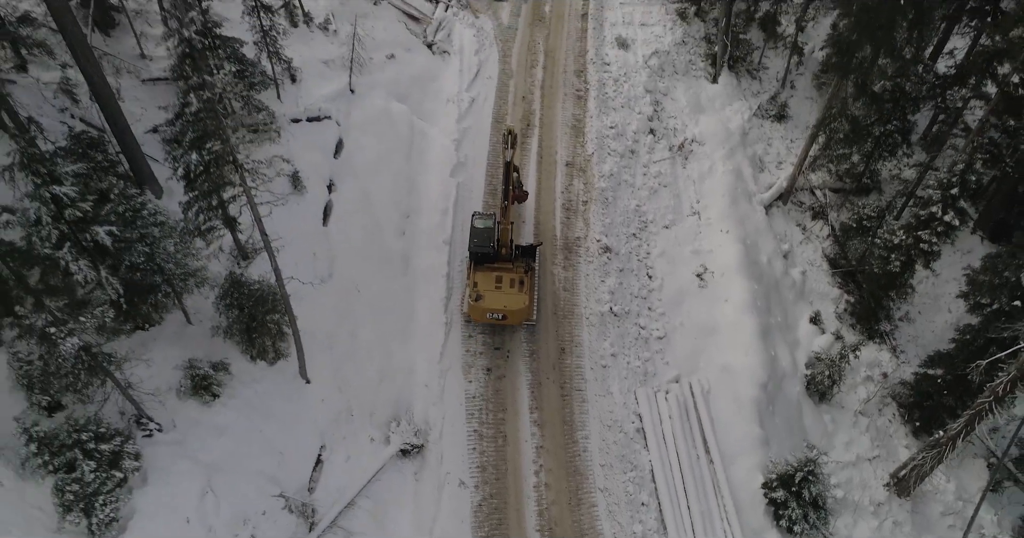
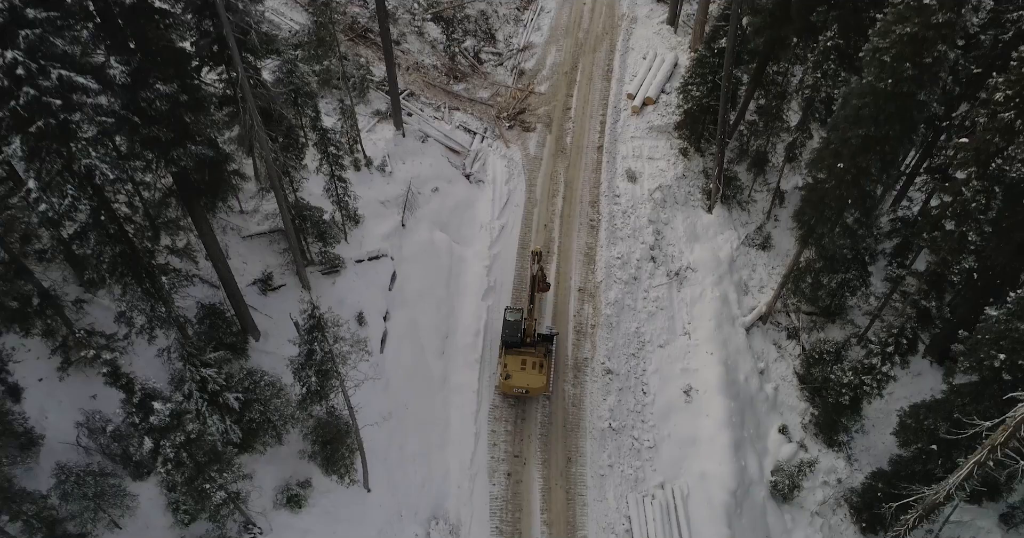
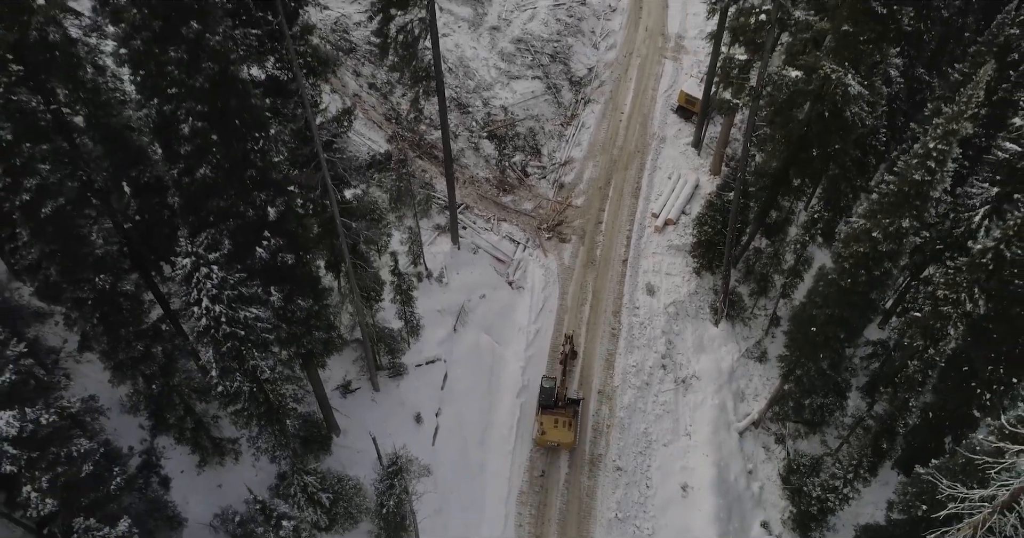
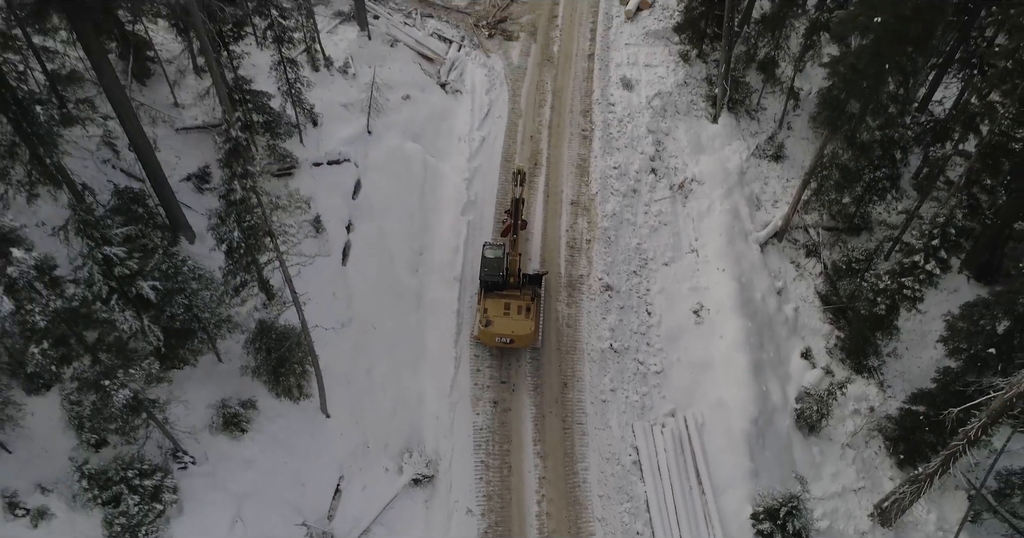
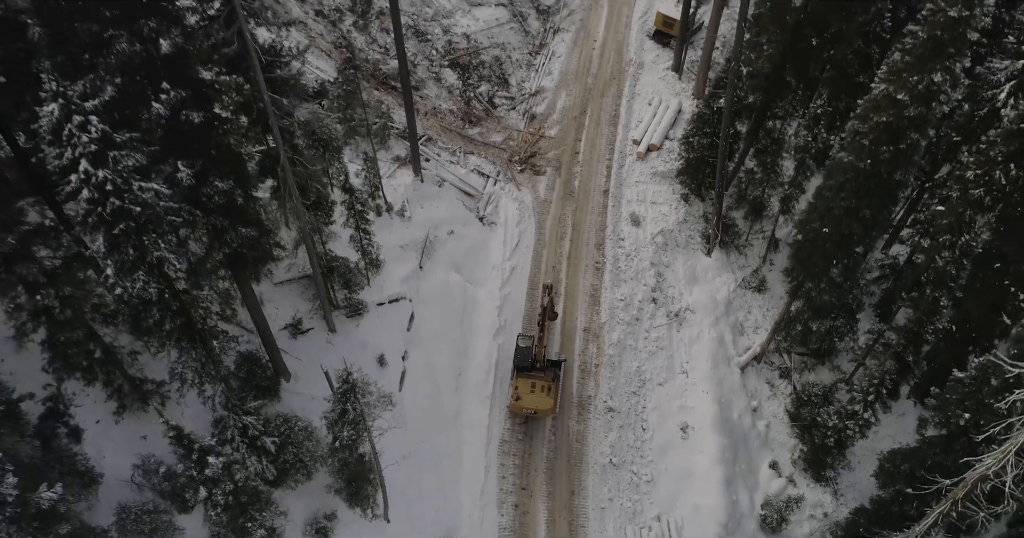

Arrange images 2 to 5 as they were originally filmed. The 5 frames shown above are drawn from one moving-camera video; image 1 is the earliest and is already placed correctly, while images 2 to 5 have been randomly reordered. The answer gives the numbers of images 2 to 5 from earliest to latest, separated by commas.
4, 2, 5, 3
